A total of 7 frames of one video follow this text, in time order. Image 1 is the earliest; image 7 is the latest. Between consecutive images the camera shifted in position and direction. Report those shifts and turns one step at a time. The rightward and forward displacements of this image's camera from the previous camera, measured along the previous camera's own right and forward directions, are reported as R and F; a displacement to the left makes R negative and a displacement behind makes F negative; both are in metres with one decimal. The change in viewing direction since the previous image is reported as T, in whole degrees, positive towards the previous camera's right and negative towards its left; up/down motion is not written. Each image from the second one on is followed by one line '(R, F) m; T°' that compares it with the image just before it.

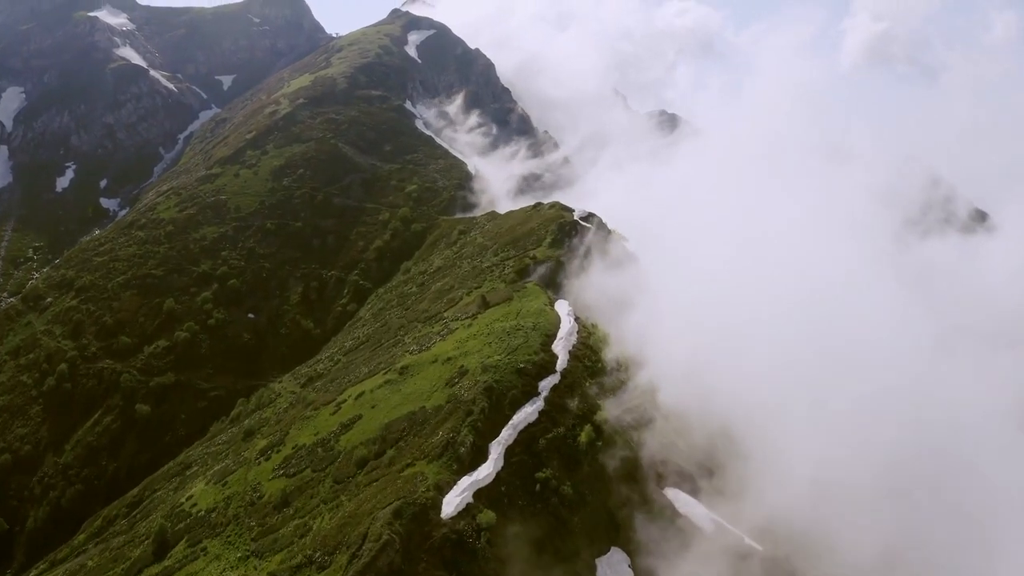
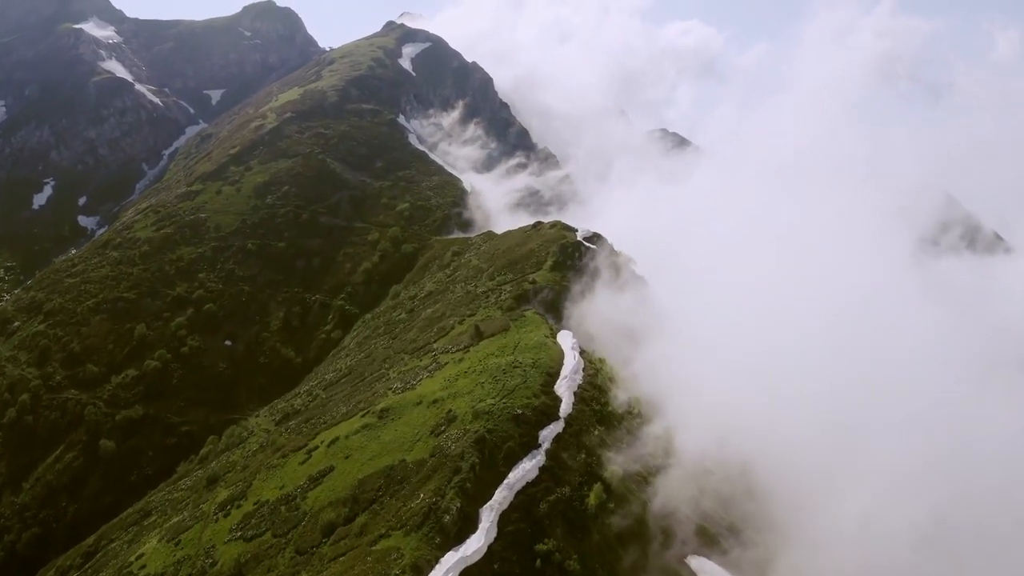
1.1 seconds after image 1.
(+0.3, +9.6) m; 0°
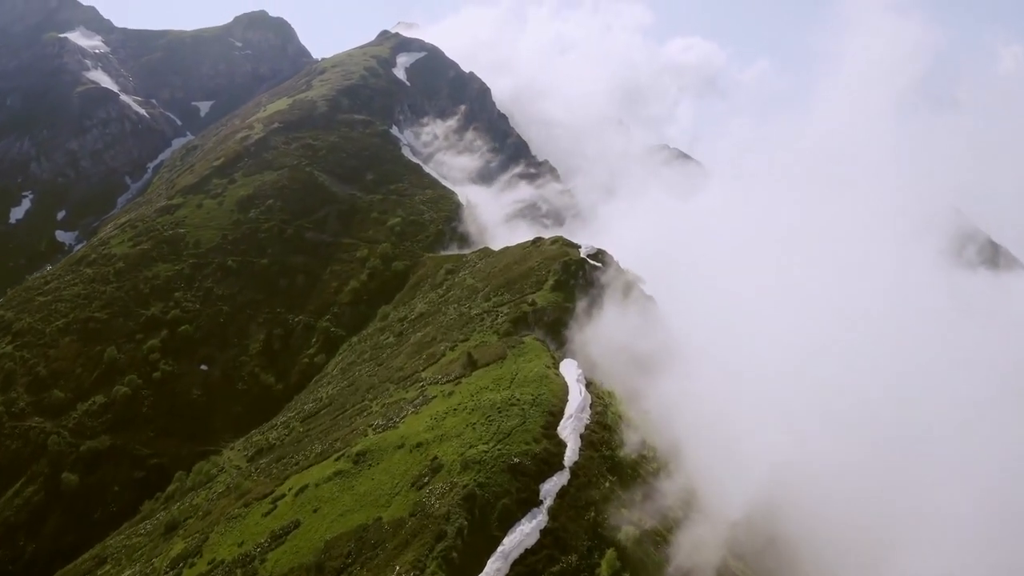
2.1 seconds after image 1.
(+0.2, +8.5) m; 0°
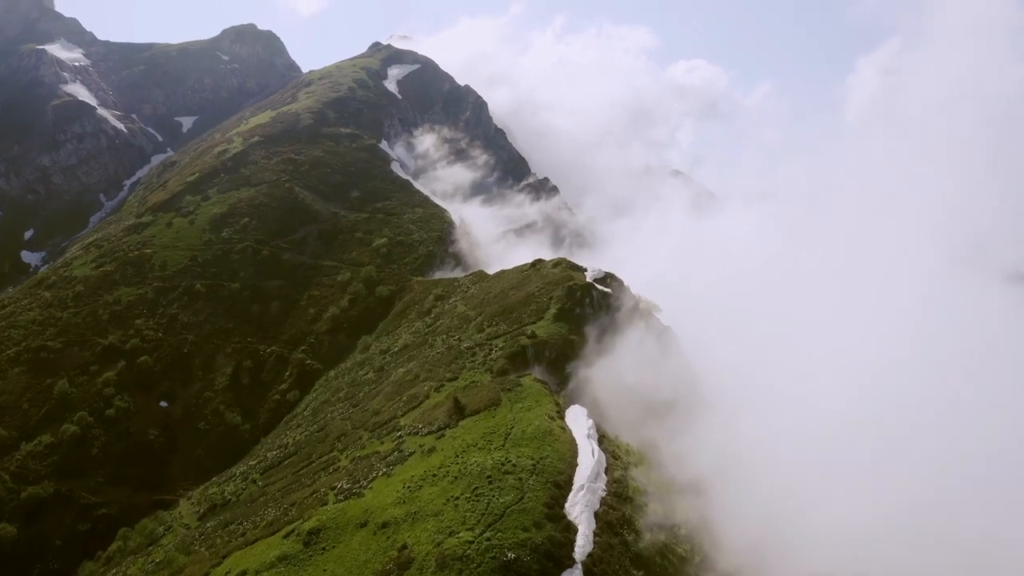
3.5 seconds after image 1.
(+0.2, +11.6) m; 0°
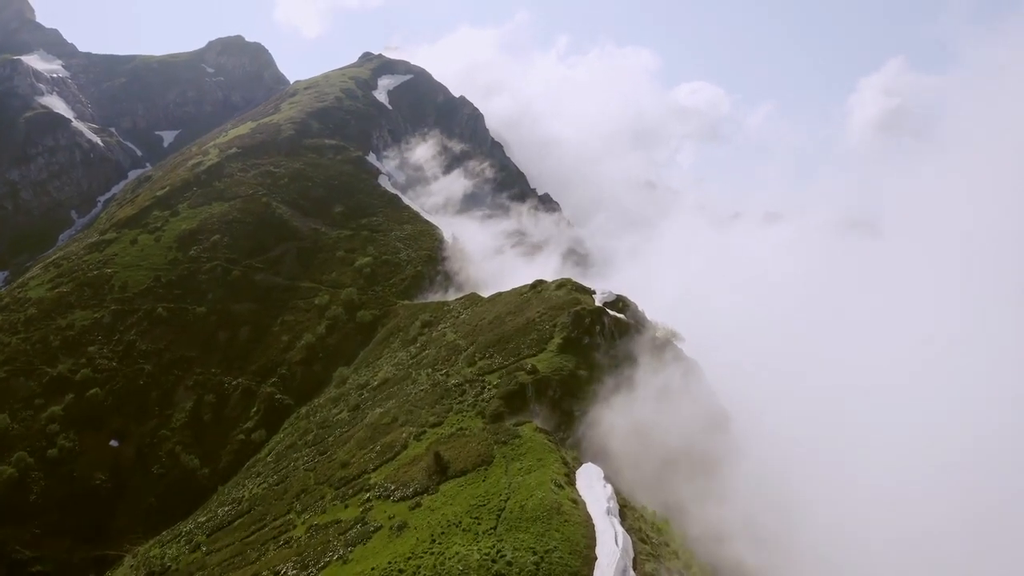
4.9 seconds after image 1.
(+0.2, +11.2) m; 0°
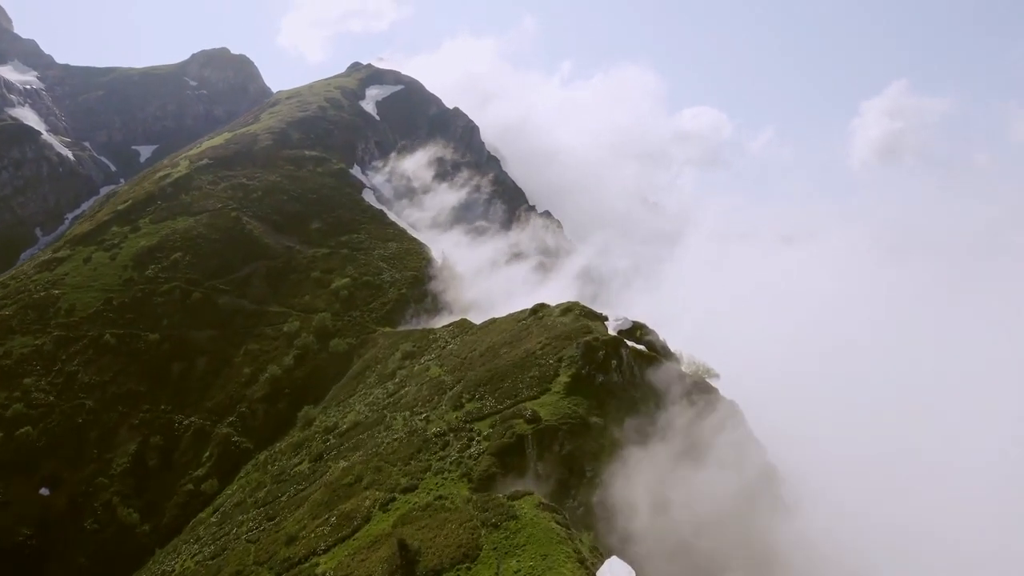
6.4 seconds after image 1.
(+0.1, +11.7) m; 0°
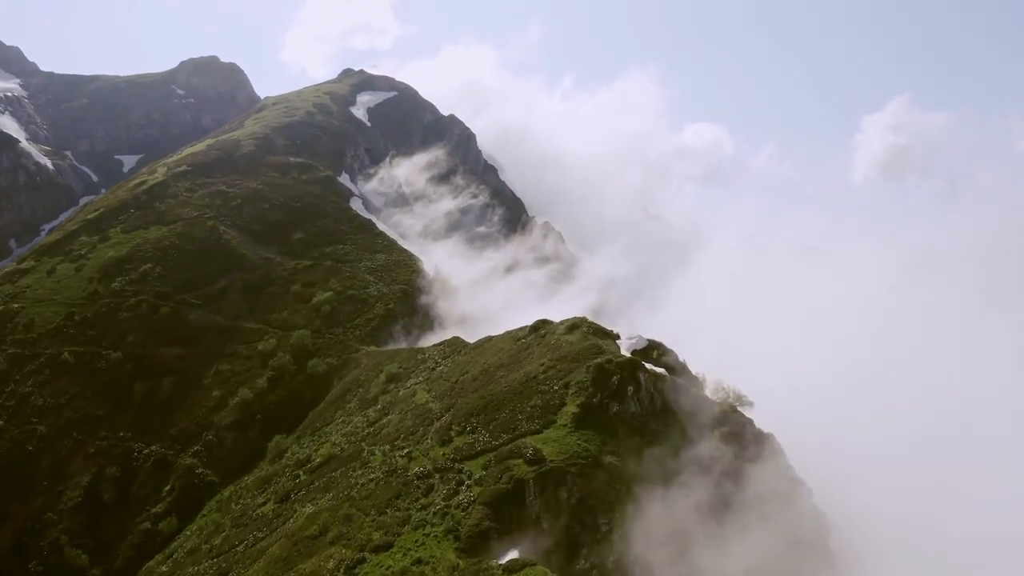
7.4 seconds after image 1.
(0.0, +7.5) m; 0°
